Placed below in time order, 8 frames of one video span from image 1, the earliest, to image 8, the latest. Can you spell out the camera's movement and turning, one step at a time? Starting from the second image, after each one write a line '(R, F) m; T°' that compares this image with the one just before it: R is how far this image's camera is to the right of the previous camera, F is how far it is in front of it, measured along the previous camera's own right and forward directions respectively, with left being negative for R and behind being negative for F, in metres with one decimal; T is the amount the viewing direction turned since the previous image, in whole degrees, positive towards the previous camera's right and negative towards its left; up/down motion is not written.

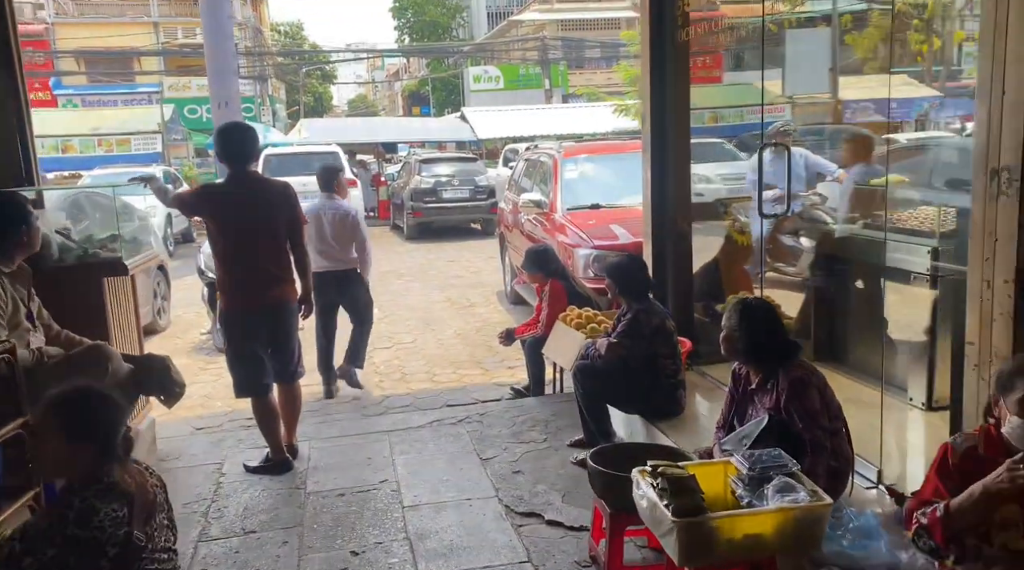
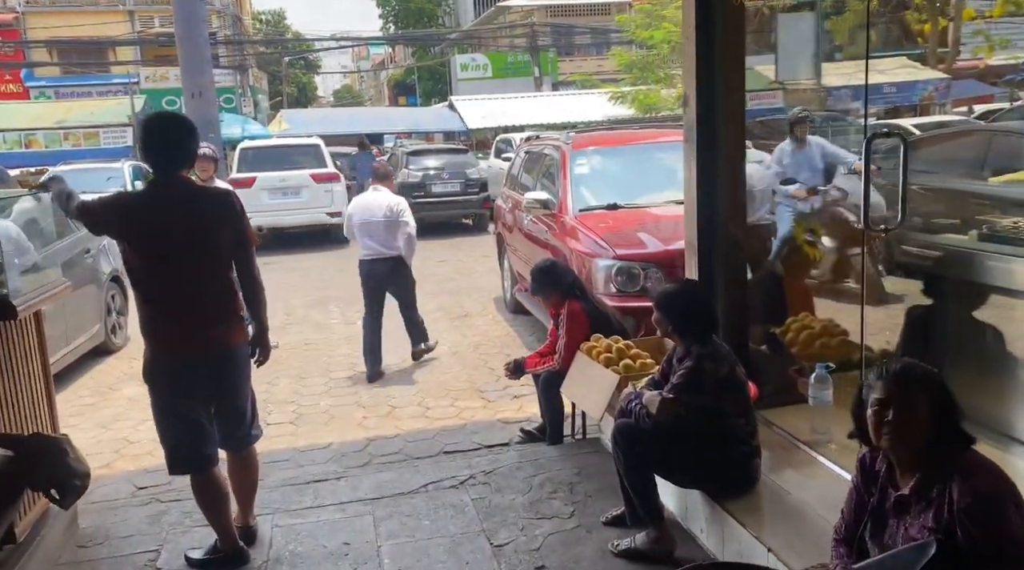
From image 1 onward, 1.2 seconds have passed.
(-0.1, +0.9) m; +1°
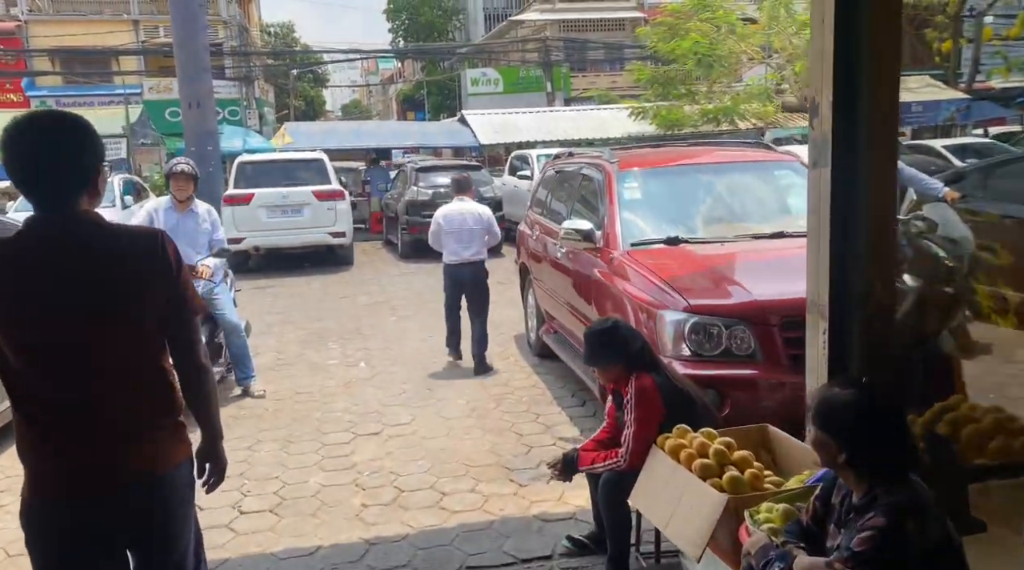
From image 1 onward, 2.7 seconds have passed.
(-0.2, +1.1) m; 0°
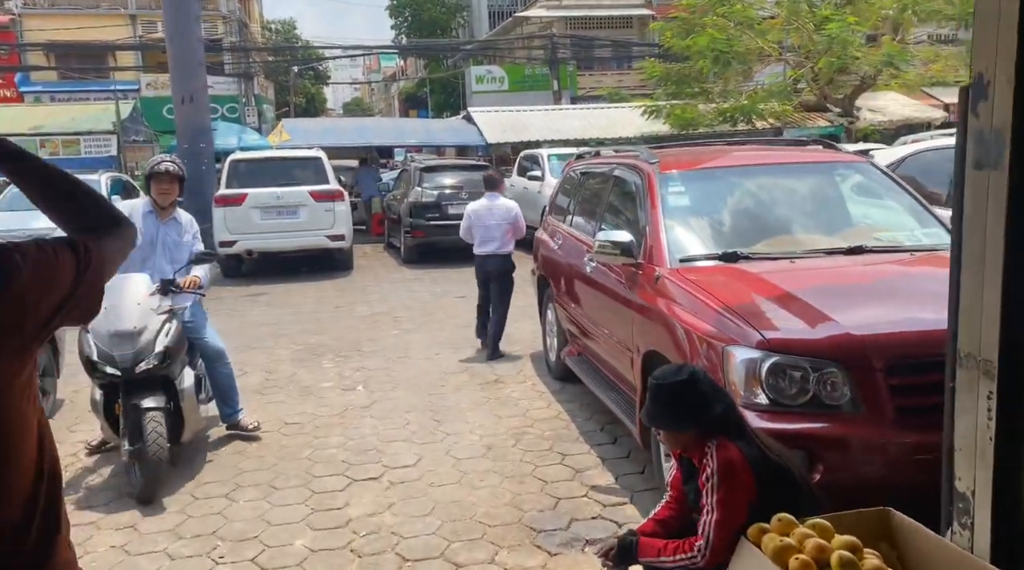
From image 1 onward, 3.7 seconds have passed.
(-0.1, +0.8) m; 0°
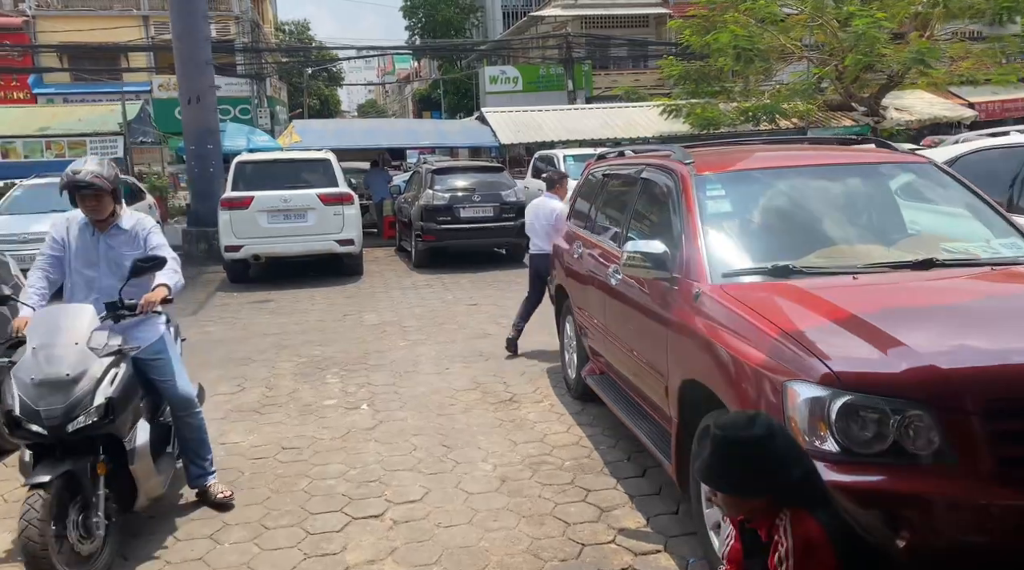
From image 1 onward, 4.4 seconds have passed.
(0.0, +0.5) m; -1°
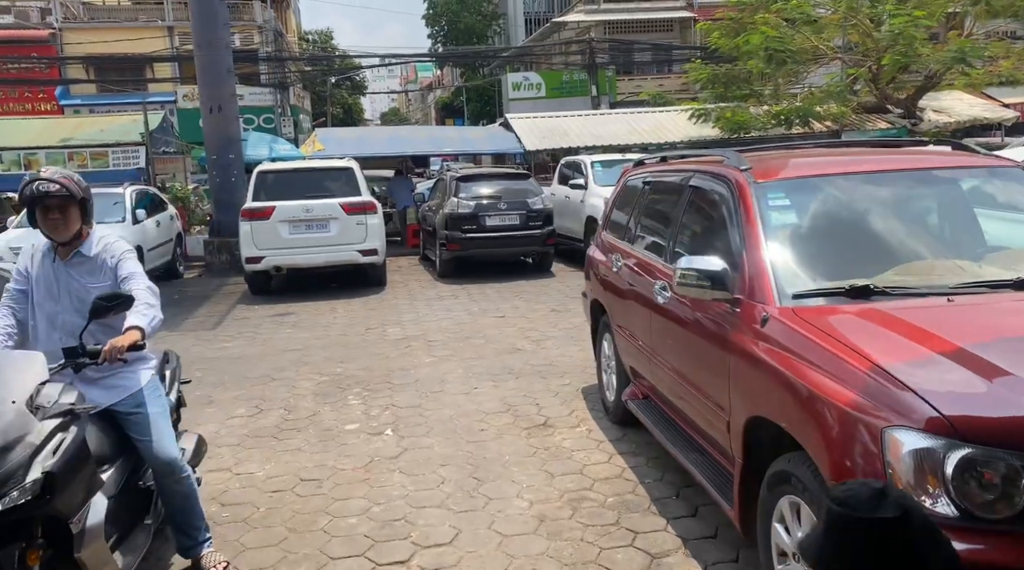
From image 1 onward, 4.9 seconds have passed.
(-0.1, +0.4) m; -2°
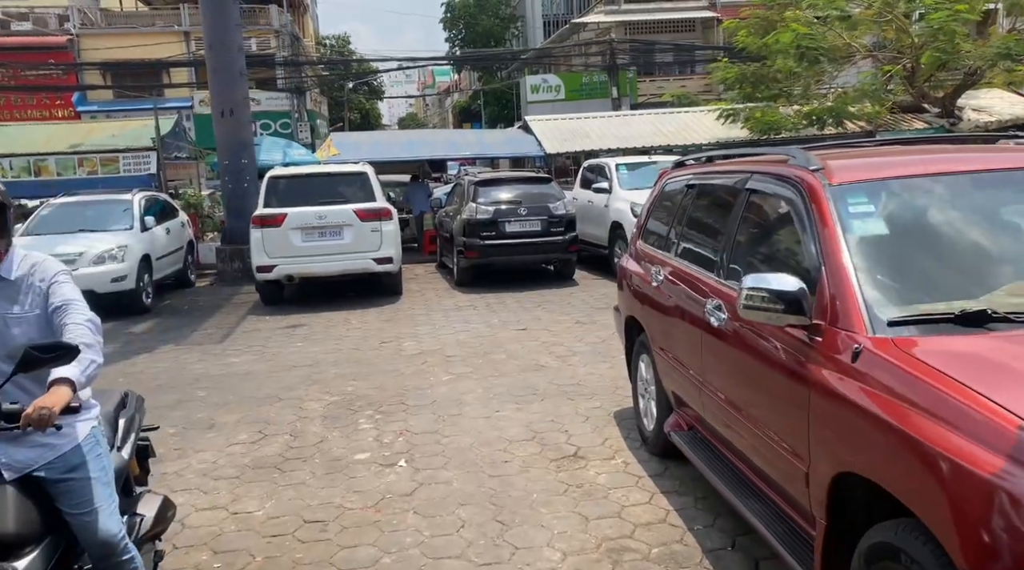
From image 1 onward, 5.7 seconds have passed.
(0.0, +0.5) m; -1°
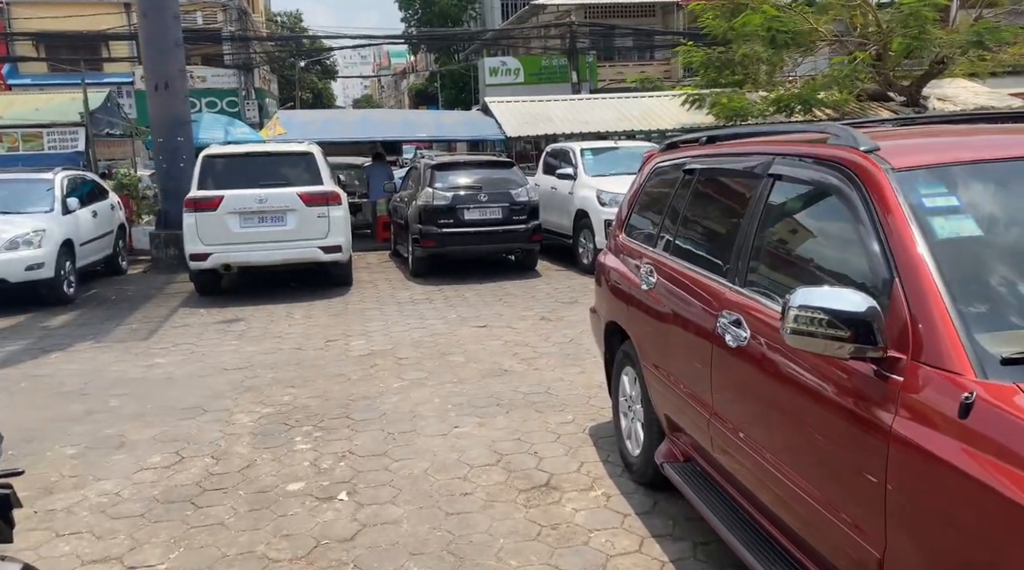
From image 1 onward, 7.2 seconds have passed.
(0.0, +0.8) m; +3°
